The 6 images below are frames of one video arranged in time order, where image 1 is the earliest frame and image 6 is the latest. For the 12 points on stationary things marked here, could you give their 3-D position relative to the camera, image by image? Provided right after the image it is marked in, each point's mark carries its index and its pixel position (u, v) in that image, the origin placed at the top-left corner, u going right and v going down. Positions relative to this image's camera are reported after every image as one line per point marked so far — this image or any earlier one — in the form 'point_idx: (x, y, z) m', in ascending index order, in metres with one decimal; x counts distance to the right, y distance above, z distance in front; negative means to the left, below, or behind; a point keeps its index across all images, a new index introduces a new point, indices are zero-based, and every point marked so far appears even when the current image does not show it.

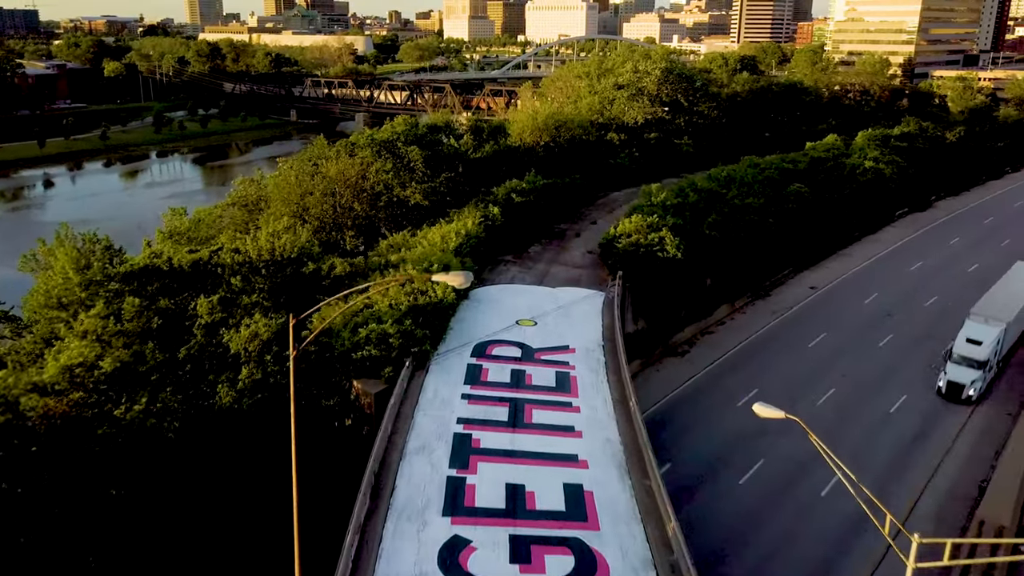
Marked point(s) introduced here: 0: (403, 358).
0: (-2.6, -1.8, +19.9) m
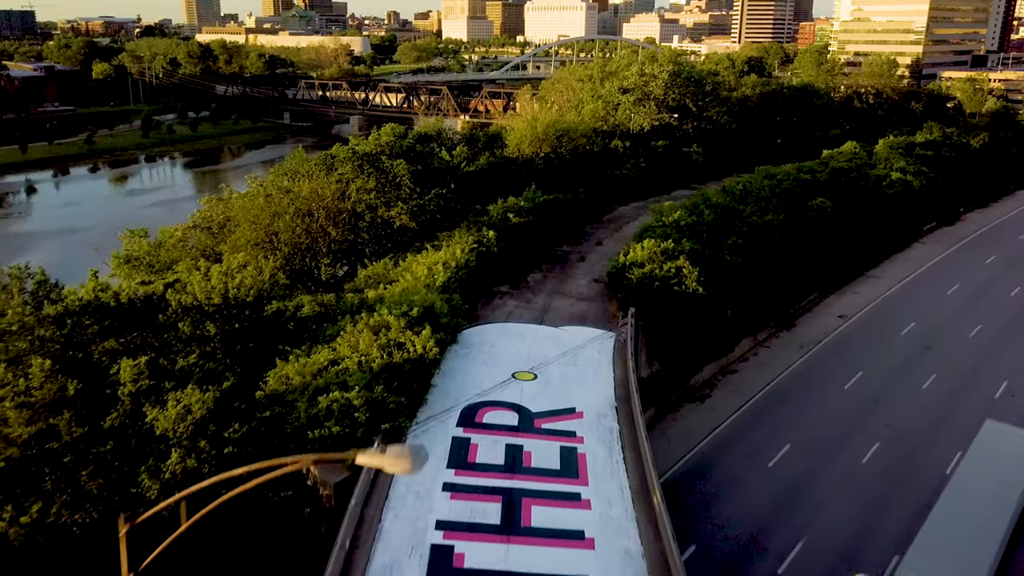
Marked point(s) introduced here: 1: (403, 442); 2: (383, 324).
0: (-2.8, -2.9, +16.2) m
1: (-2.2, -3.2, +16.8) m
2: (-3.1, -0.9, +20.0) m
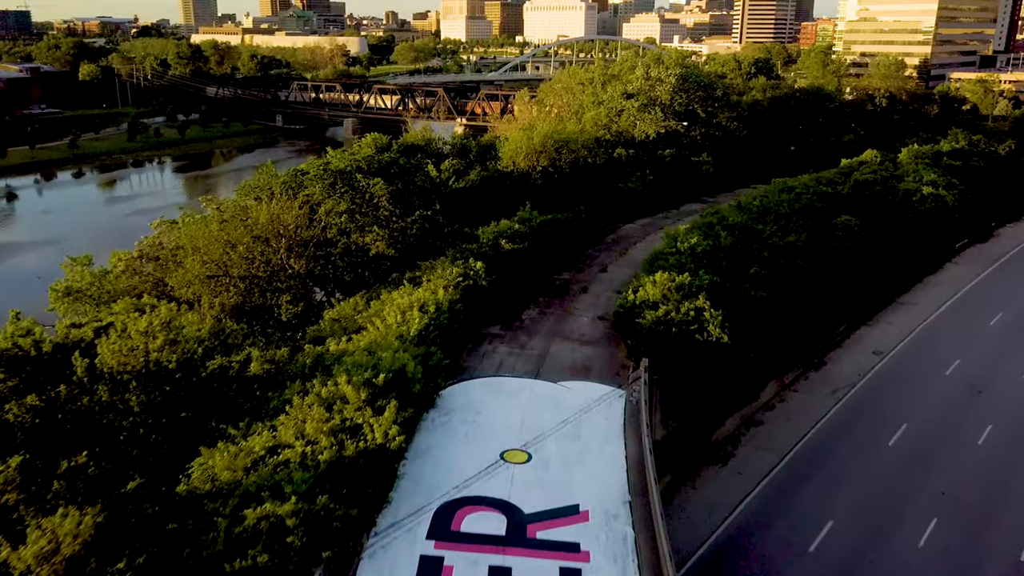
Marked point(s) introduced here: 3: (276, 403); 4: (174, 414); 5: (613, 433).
0: (-3.0, -4.2, +12.3) m
1: (-2.5, -4.4, +13.0) m
2: (-3.4, -2.1, +16.2) m
3: (-4.8, -2.3, +16.6) m
4: (-6.8, -2.6, +16.6) m
5: (+2.2, -3.2, +18.1) m
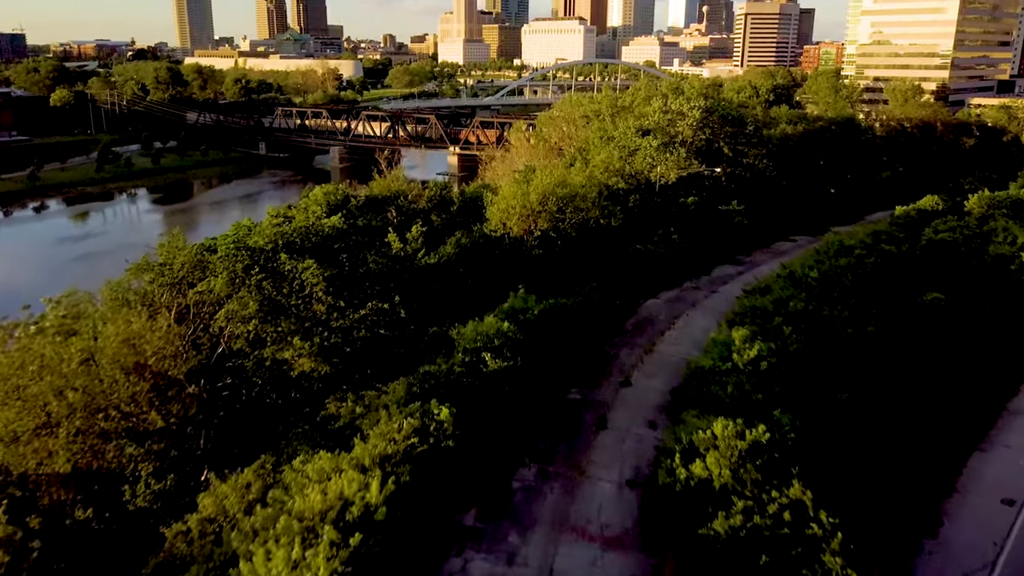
0: (-3.3, -7.0, +3.6) m
1: (-2.8, -7.2, +4.3) m
2: (-3.7, -5.0, +7.5) m
3: (-5.1, -5.2, +8.0) m
4: (-7.1, -5.5, +7.9) m
5: (+1.9, -6.2, +9.4) m
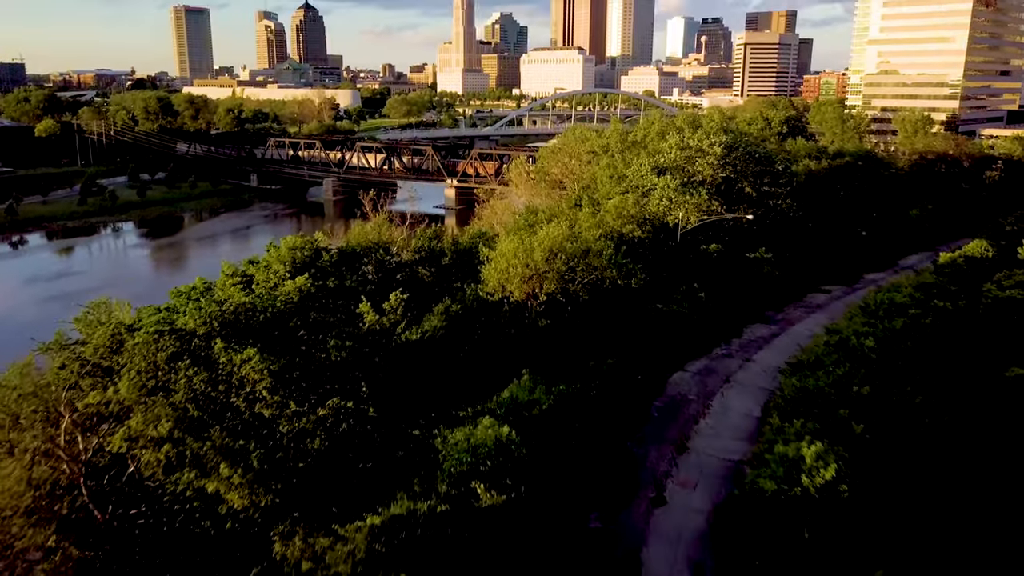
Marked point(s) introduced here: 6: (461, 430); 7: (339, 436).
0: (-3.2, -8.3, -1.4) m
1: (-2.7, -8.6, -0.8) m
2: (-3.6, -6.5, +2.5) m
3: (-5.0, -6.7, +3.0) m
4: (-7.1, -7.0, +2.9) m
5: (+2.0, -7.7, +4.4) m
6: (-1.1, -3.0, +17.3) m
7: (-3.5, -3.0, +16.8) m
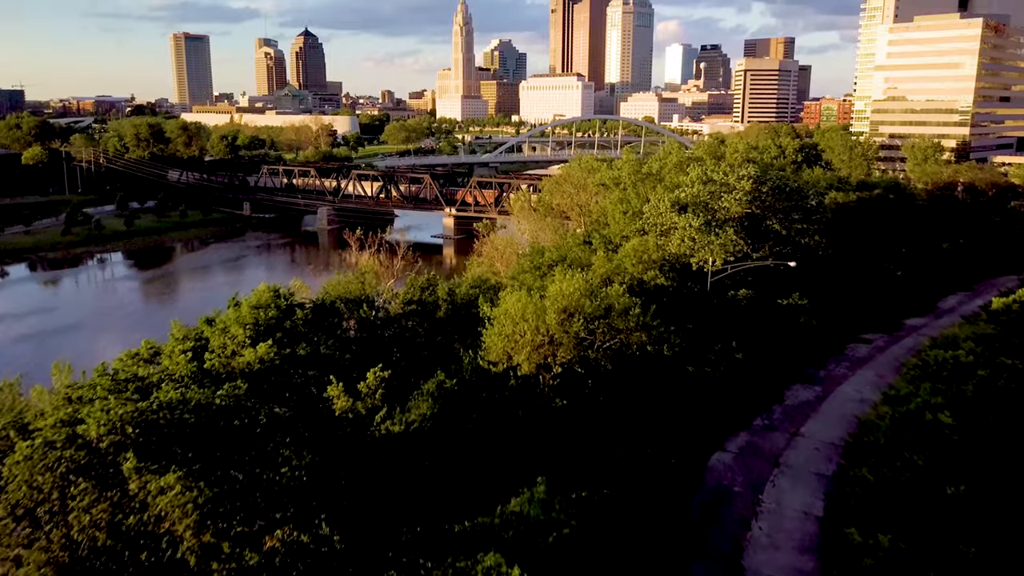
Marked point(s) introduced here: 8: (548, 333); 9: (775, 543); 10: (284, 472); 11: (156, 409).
0: (-3.0, -9.2, -5.9) m
1: (-2.5, -9.5, -5.3) m
2: (-3.4, -7.5, -1.9) m
3: (-4.8, -7.7, -1.5) m
4: (-6.9, -8.0, -1.6) m
5: (+2.2, -8.8, 0.0) m
6: (-0.9, -4.4, +13.0) m
7: (-3.3, -4.5, +12.5) m
8: (+0.9, -1.1, +20.1) m
9: (+5.7, -5.3, +17.7) m
10: (-3.7, -2.8, +13.4) m
11: (-5.6, -2.1, +13.2) m
